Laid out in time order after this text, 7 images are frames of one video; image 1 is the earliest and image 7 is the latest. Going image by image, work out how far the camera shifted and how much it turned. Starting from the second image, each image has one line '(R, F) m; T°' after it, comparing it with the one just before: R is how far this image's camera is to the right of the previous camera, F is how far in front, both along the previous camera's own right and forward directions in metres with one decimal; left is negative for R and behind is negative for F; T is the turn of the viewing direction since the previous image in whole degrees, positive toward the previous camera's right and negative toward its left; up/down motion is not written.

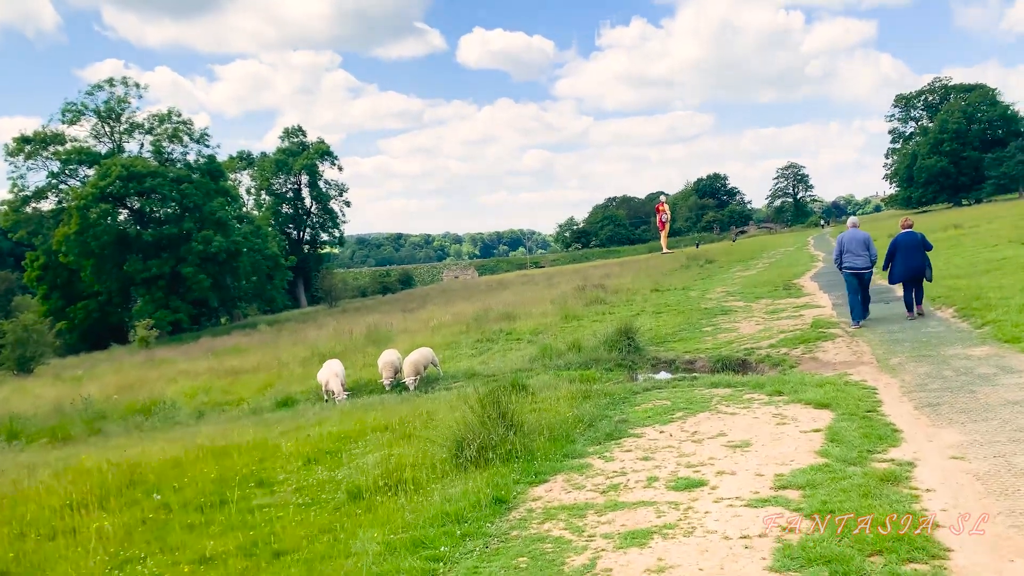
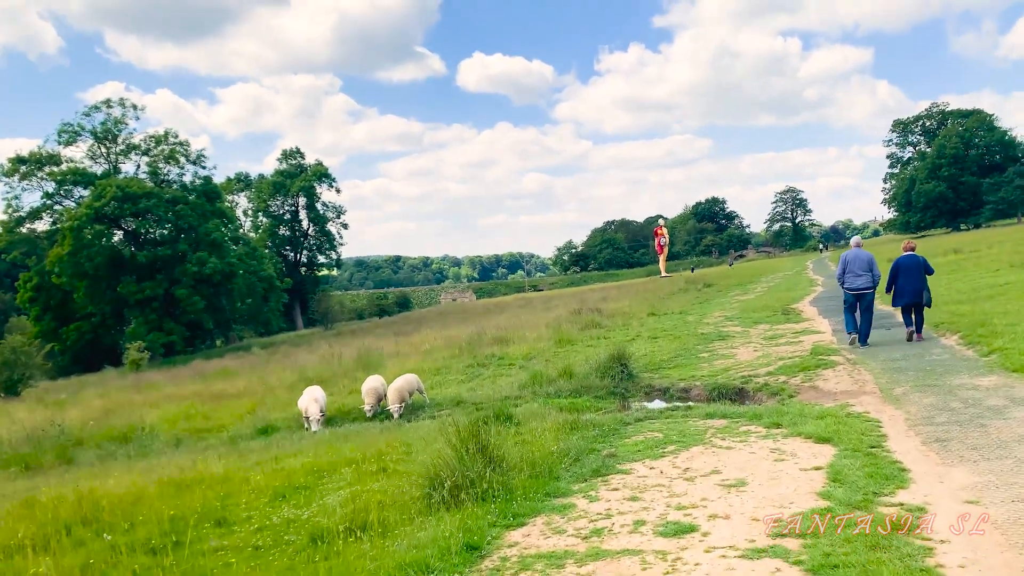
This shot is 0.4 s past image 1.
(+0.2, +0.4) m; 0°
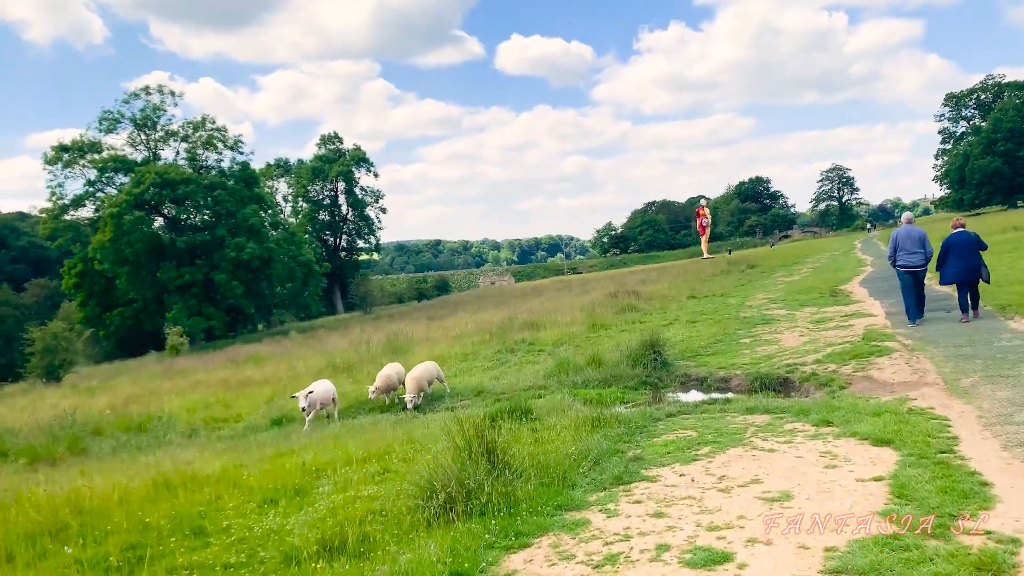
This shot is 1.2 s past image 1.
(+0.2, +0.9) m; -3°
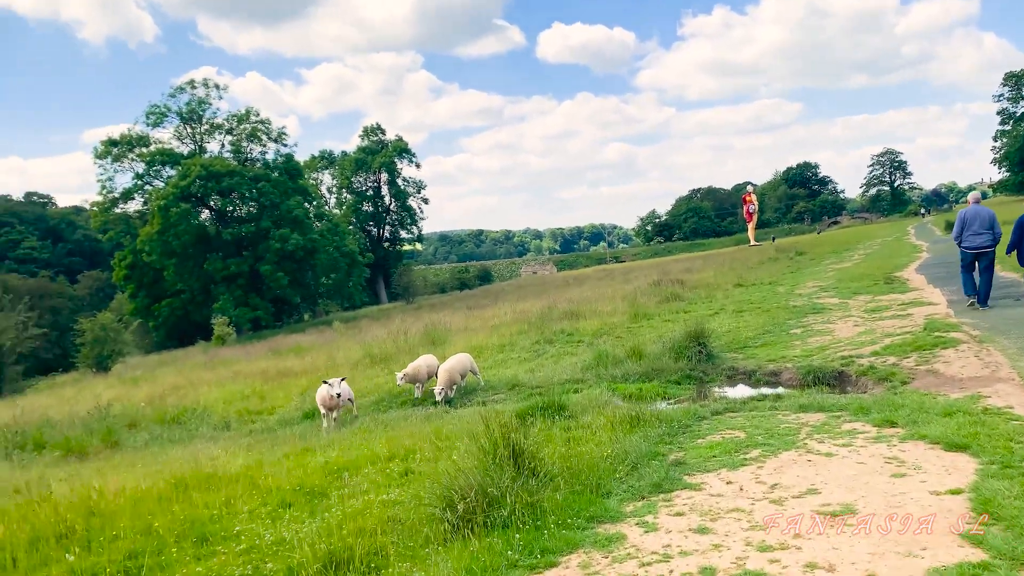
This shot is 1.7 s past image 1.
(+0.1, +0.5) m; -3°
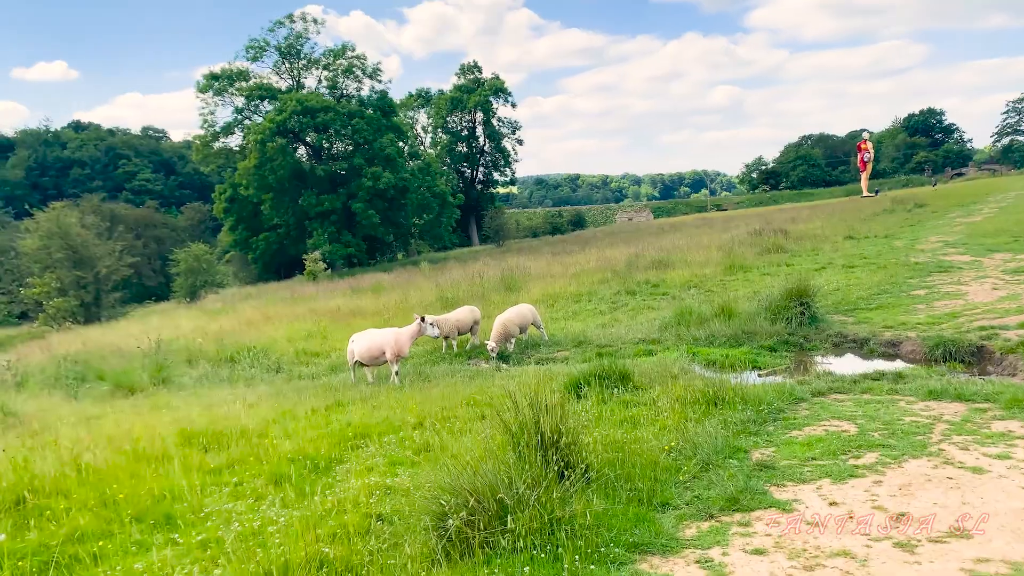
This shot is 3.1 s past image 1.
(+0.3, +1.4) m; -7°
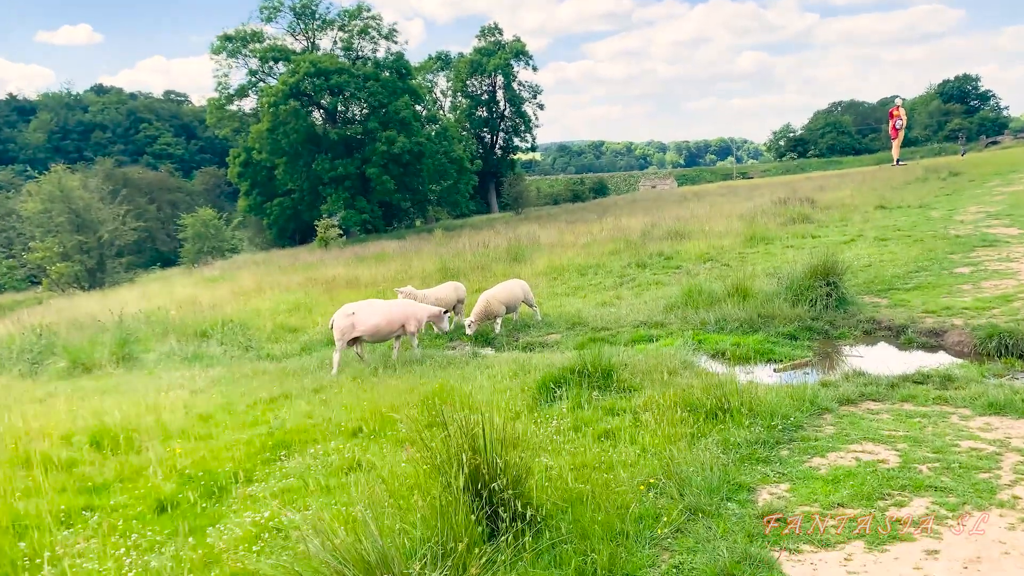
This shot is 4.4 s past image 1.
(+0.4, +1.2) m; -2°
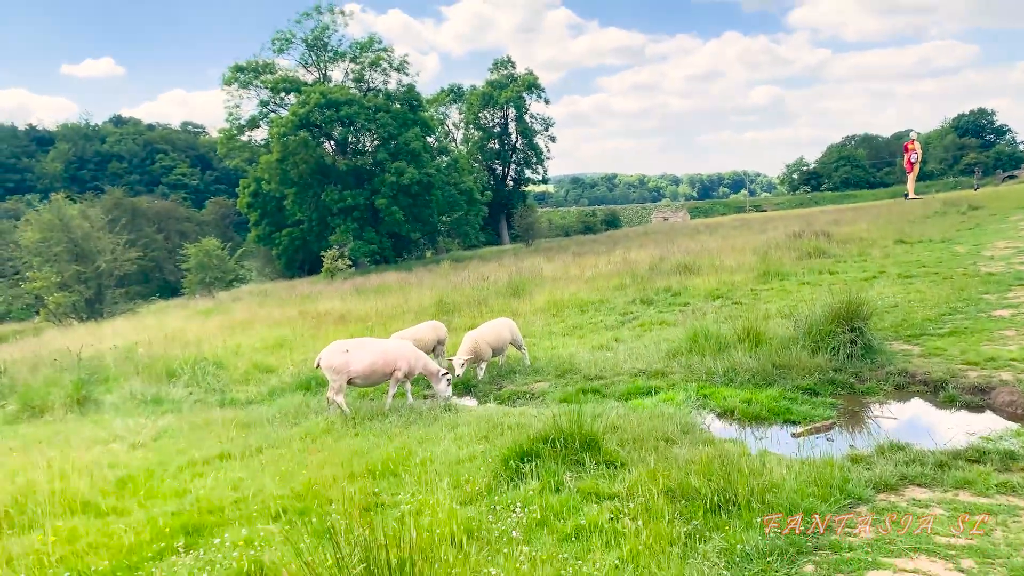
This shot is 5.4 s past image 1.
(+0.3, +0.9) m; -1°
